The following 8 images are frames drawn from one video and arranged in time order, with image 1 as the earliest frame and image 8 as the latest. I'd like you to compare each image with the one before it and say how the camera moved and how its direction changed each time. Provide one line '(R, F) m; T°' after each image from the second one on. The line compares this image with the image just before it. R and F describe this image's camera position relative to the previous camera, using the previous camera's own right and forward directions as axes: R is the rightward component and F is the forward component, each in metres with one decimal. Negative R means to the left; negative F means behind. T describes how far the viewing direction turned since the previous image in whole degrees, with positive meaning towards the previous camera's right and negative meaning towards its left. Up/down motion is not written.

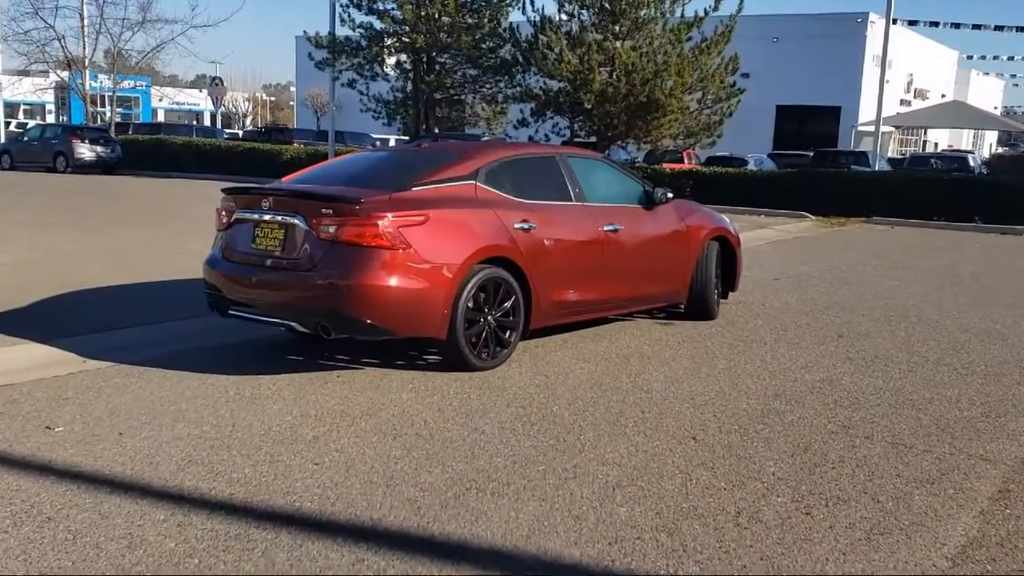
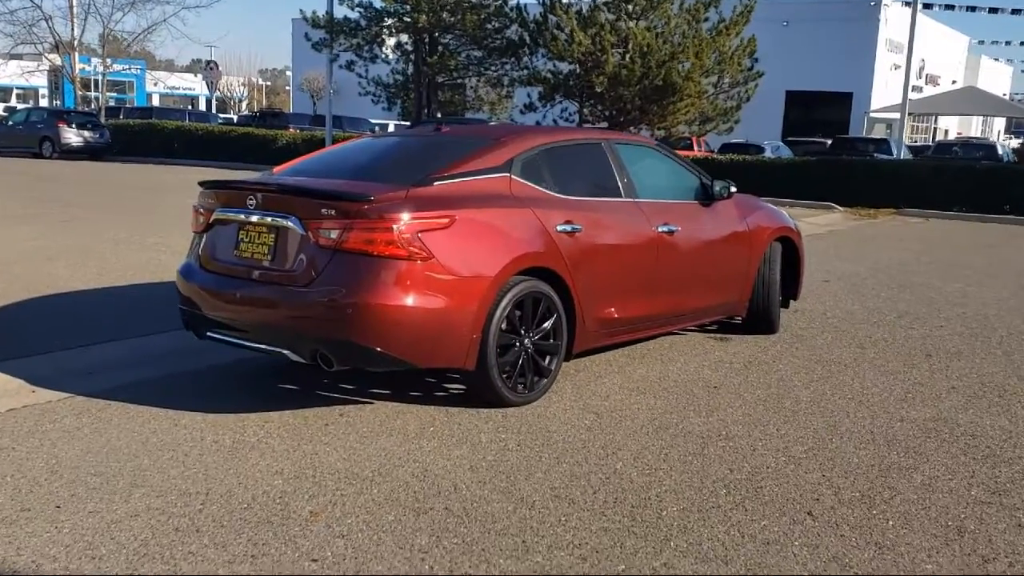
(-0.3, +1.3) m; 0°
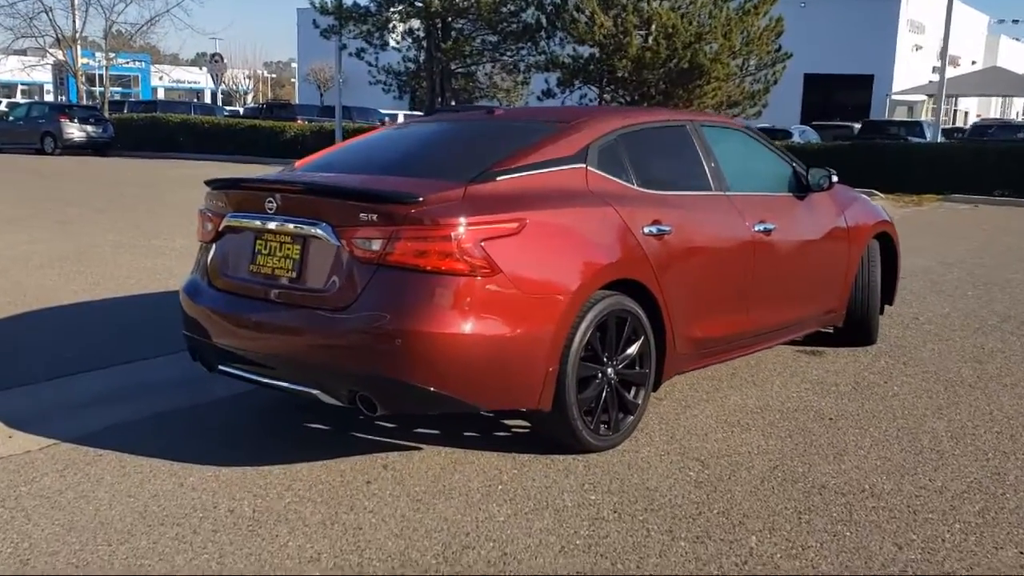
(-0.3, +1.1) m; 0°
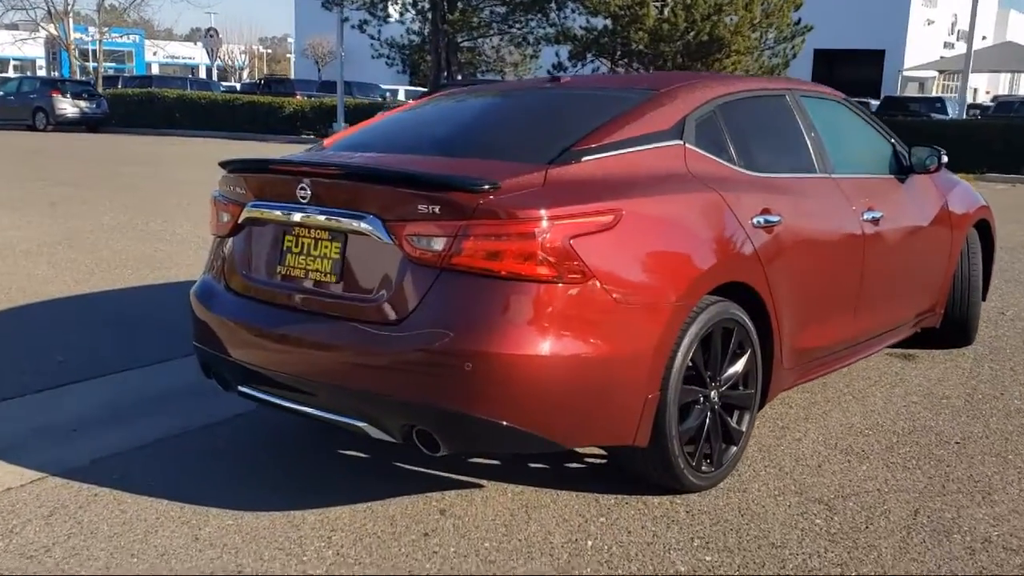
(-0.3, +0.8) m; 0°
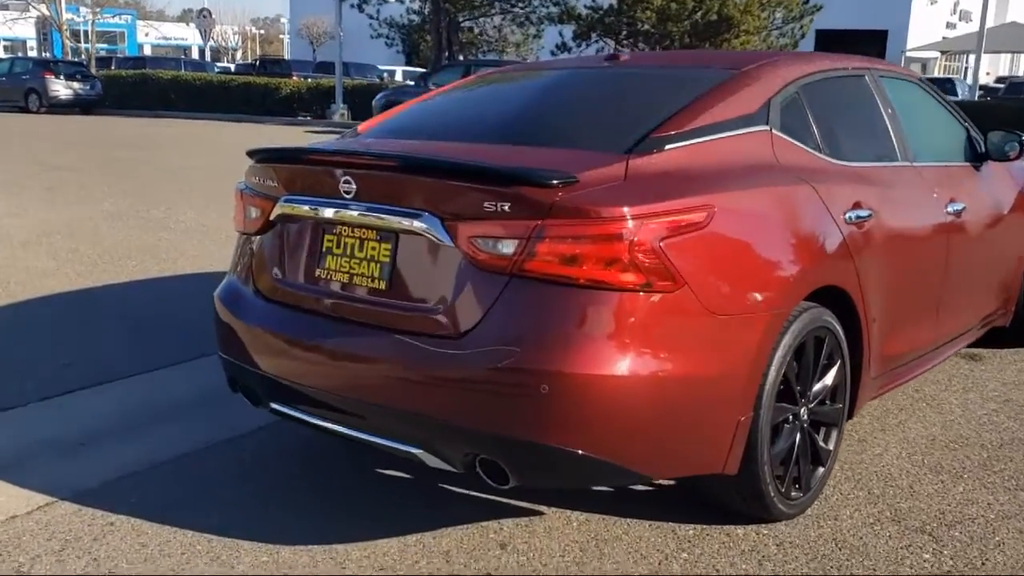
(-0.3, +0.4) m; 0°
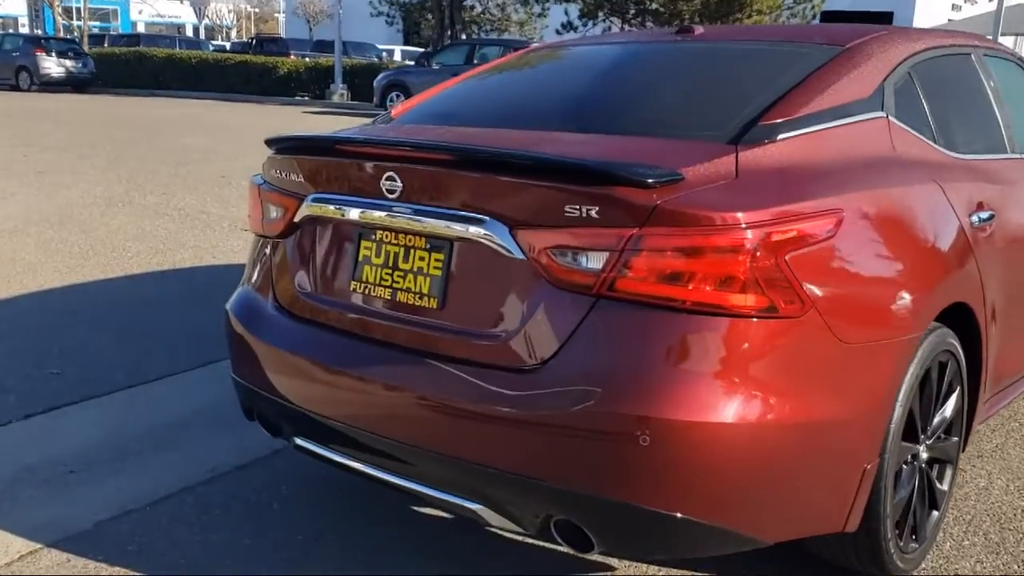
(-0.2, +0.5) m; 0°
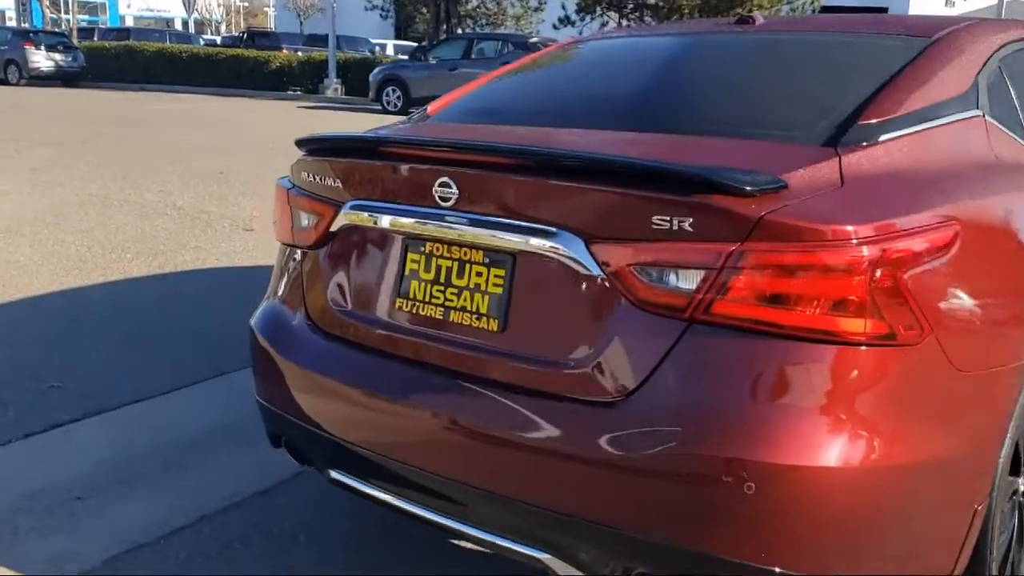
(-0.2, +0.3) m; +1°
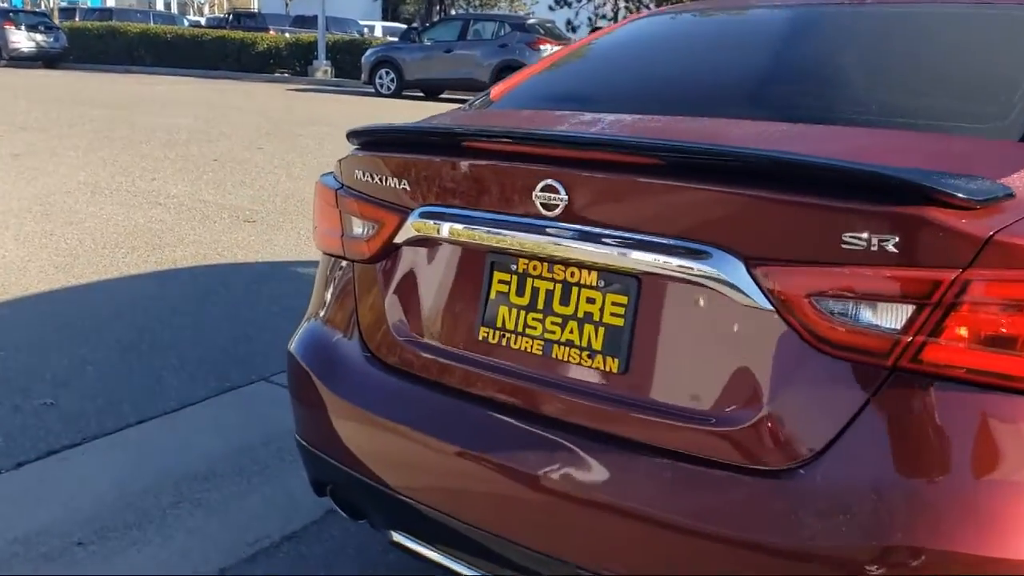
(-0.3, +0.5) m; +1°
